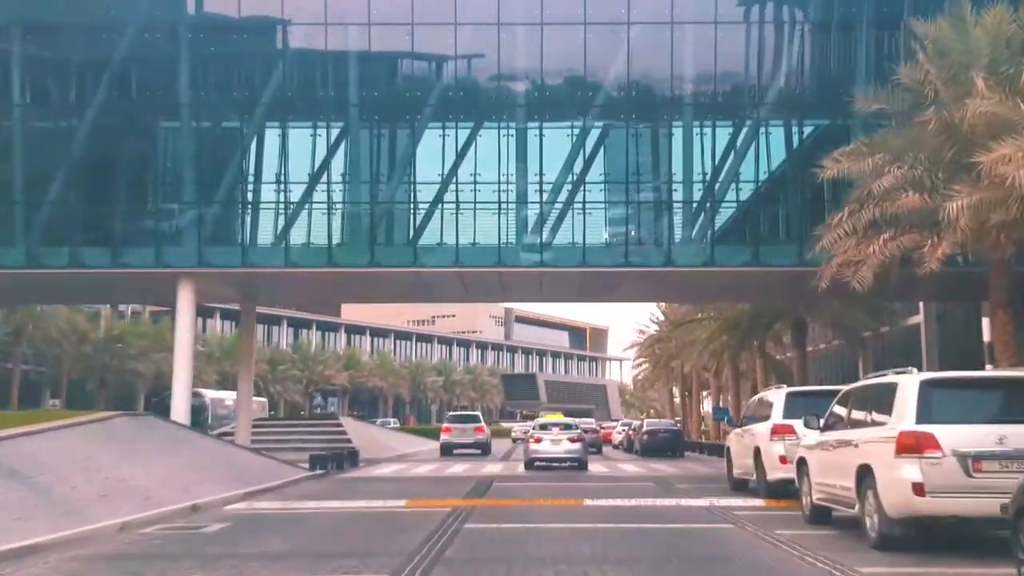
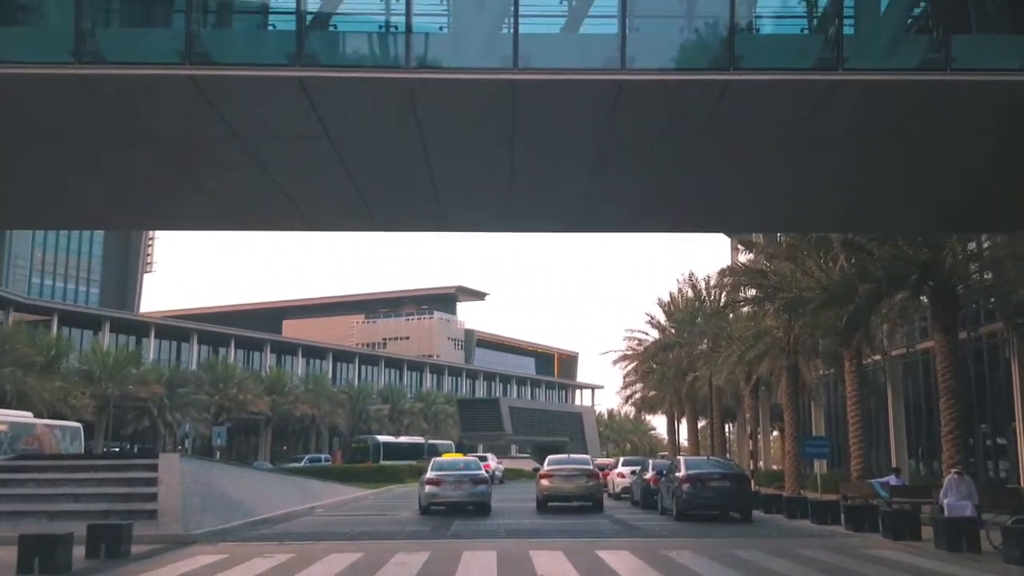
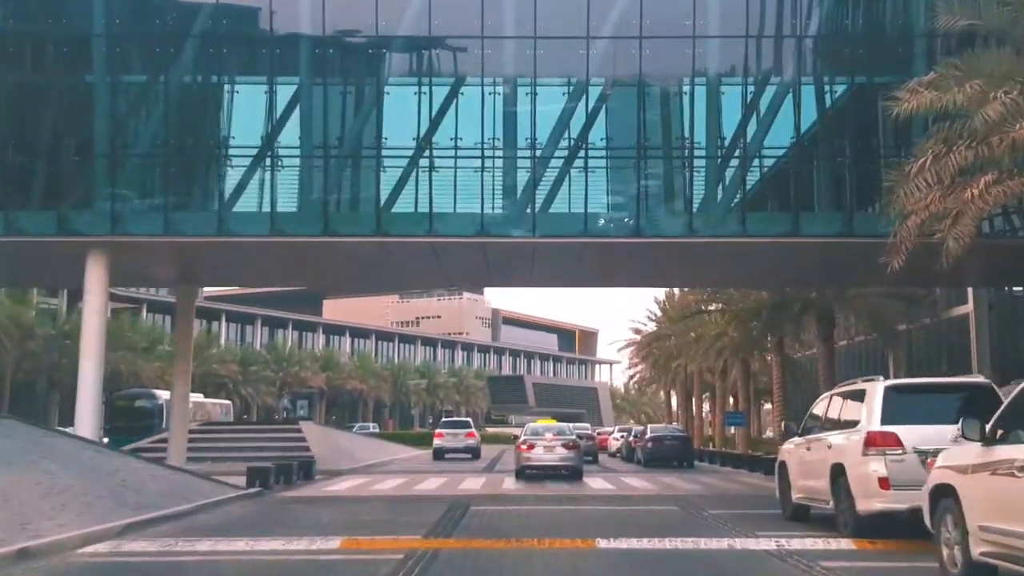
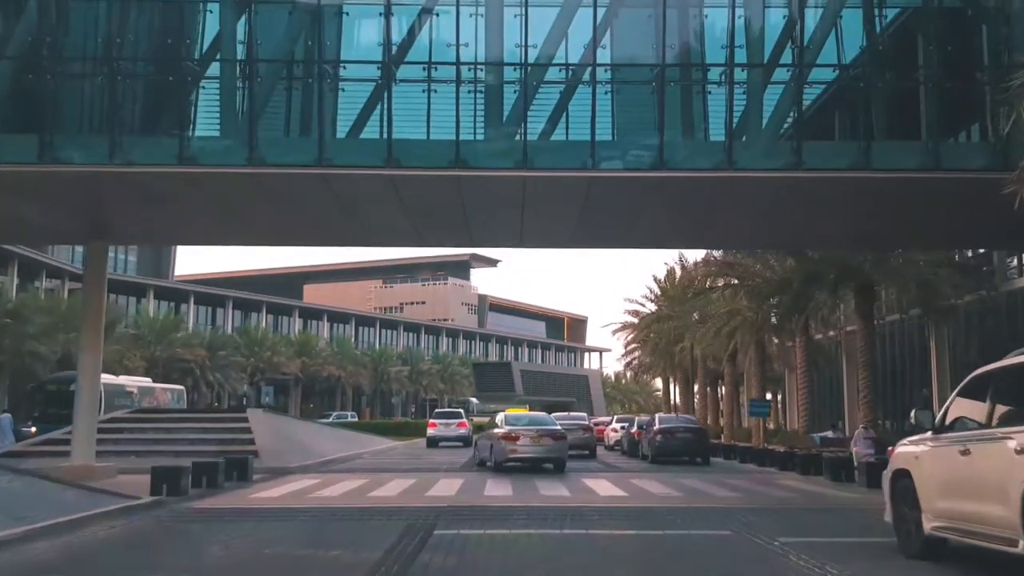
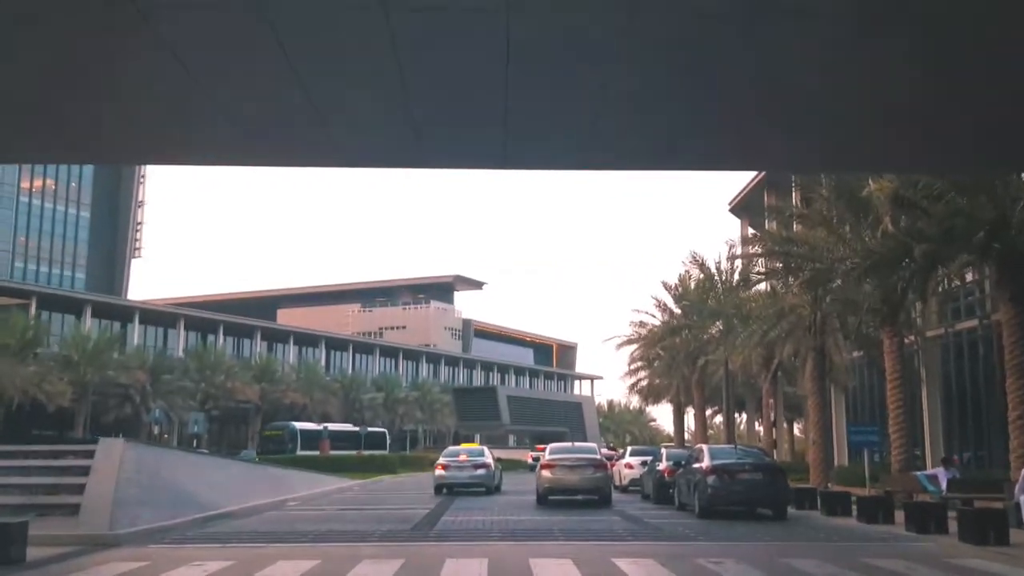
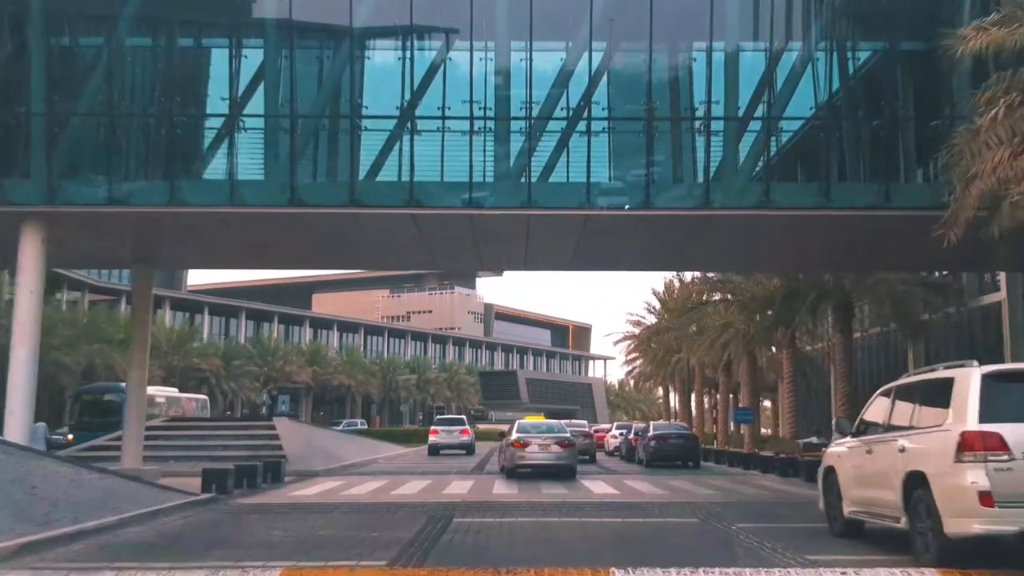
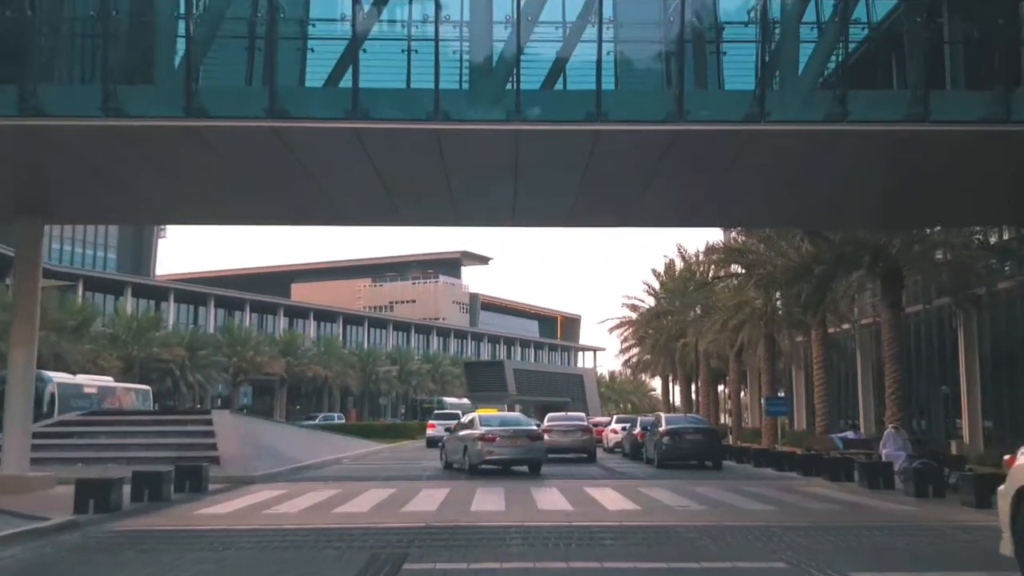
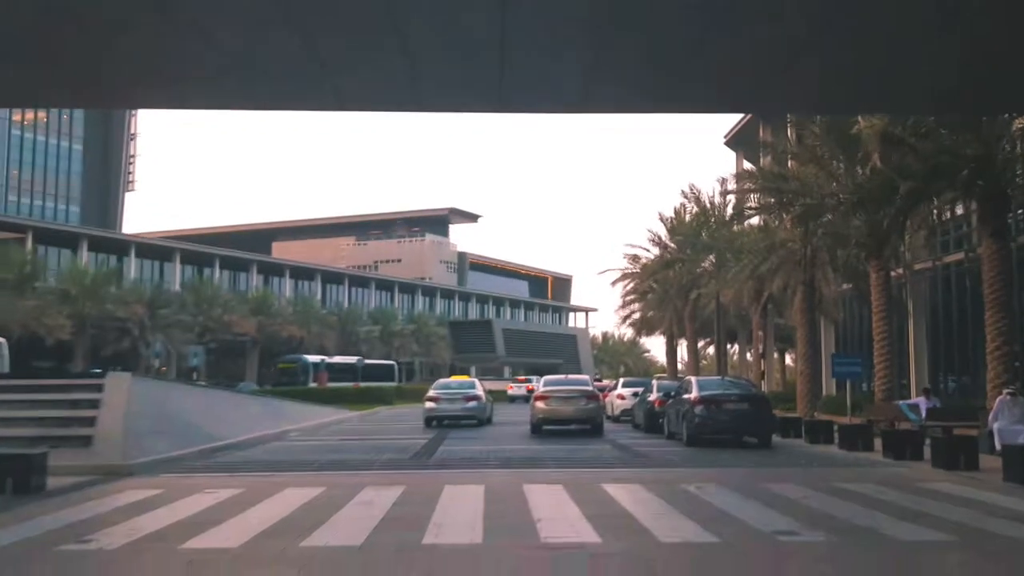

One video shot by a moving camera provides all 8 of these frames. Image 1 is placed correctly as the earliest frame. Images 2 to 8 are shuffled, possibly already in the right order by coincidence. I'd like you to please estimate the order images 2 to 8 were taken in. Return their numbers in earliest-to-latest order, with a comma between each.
3, 6, 4, 7, 2, 8, 5
